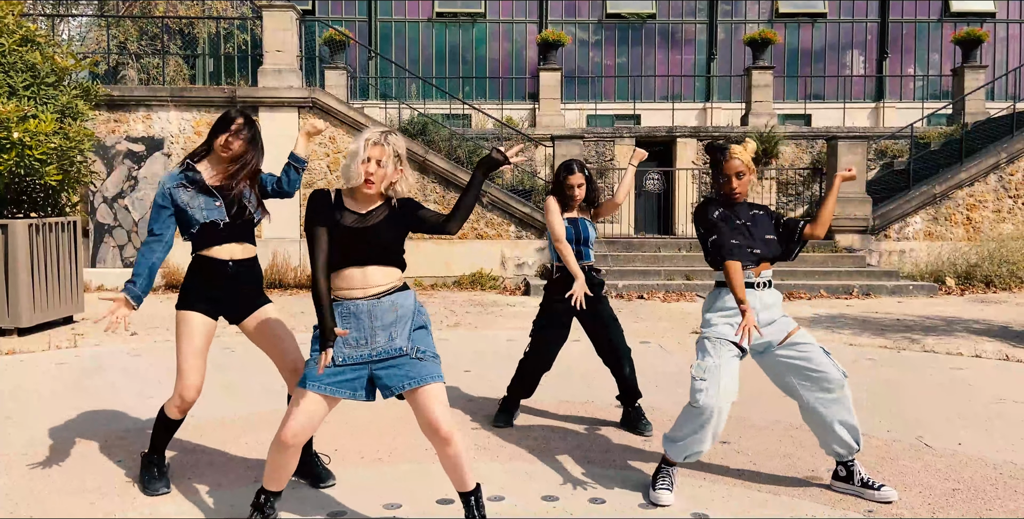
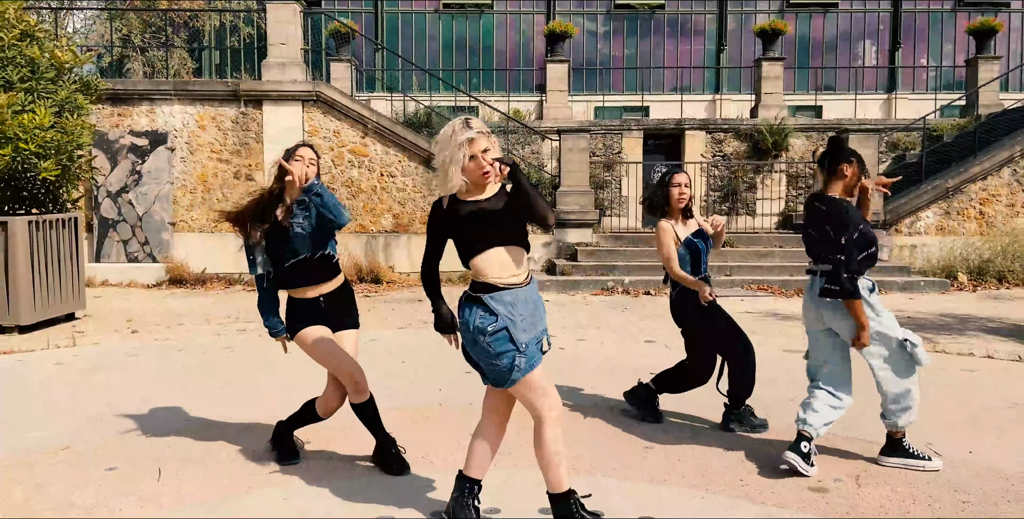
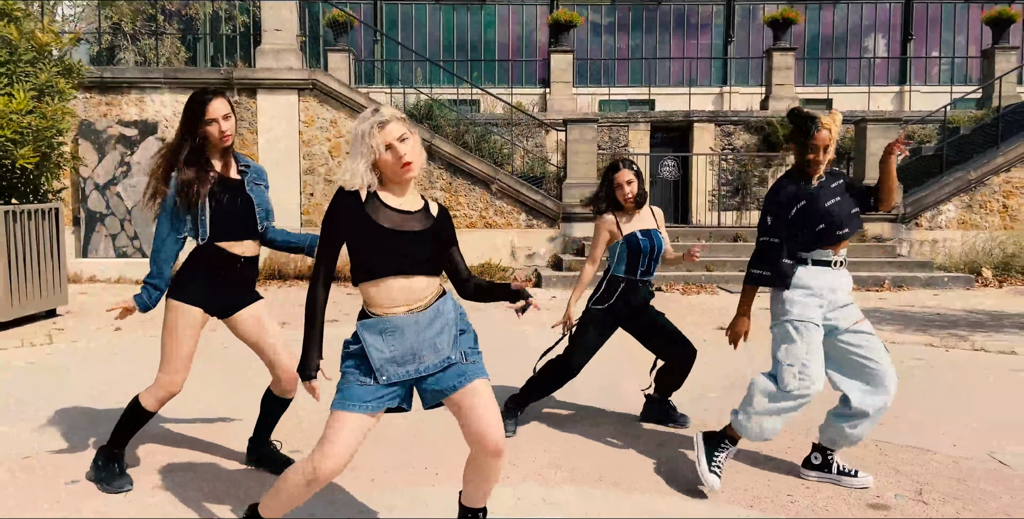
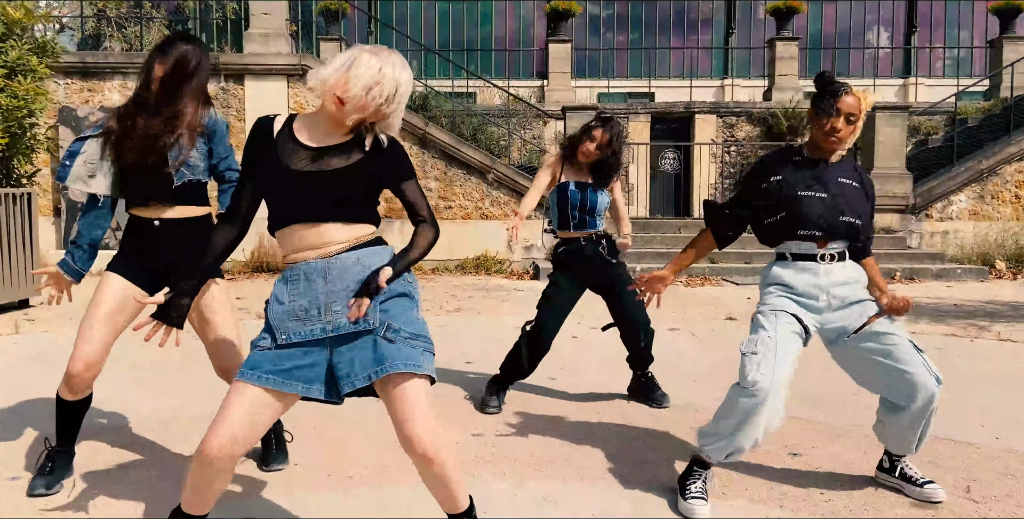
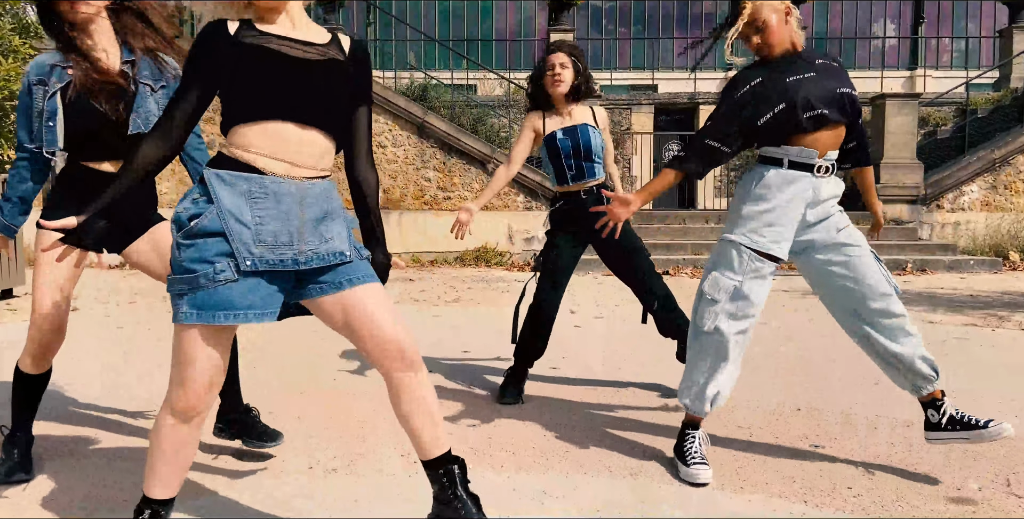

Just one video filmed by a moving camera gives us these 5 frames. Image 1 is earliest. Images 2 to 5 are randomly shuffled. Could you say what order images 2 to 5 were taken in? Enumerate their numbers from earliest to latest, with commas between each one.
4, 5, 3, 2
